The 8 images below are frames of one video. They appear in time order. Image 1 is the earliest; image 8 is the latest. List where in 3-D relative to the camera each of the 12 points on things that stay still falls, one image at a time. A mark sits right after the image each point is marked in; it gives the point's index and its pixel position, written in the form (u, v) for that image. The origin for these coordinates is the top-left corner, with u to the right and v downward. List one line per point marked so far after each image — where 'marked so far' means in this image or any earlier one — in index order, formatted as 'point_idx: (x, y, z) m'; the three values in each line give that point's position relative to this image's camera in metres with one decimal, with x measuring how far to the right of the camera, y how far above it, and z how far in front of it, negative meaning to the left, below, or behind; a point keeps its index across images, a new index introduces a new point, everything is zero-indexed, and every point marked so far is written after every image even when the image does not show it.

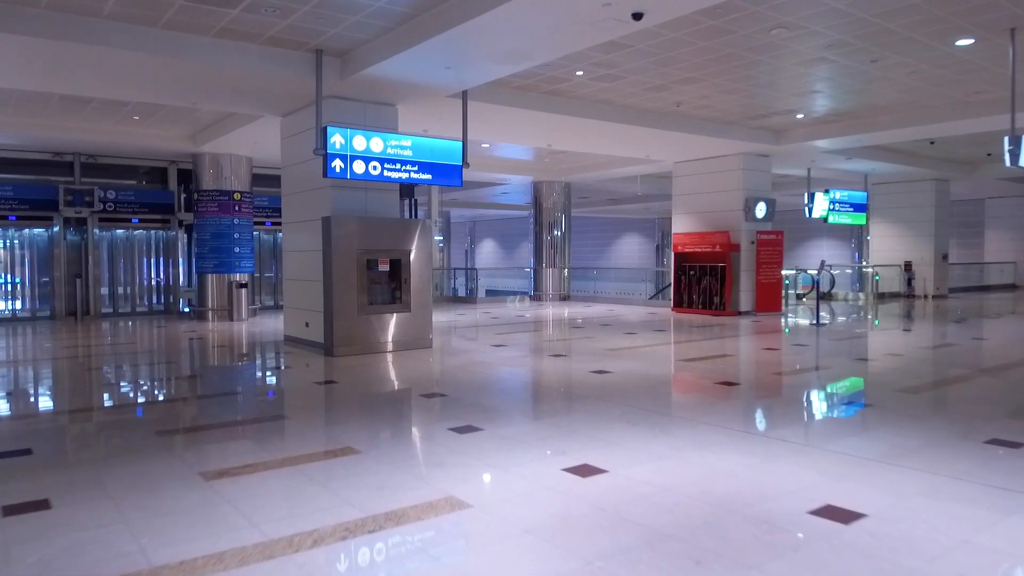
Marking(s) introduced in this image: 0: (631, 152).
0: (+2.1, +2.4, +13.0) m
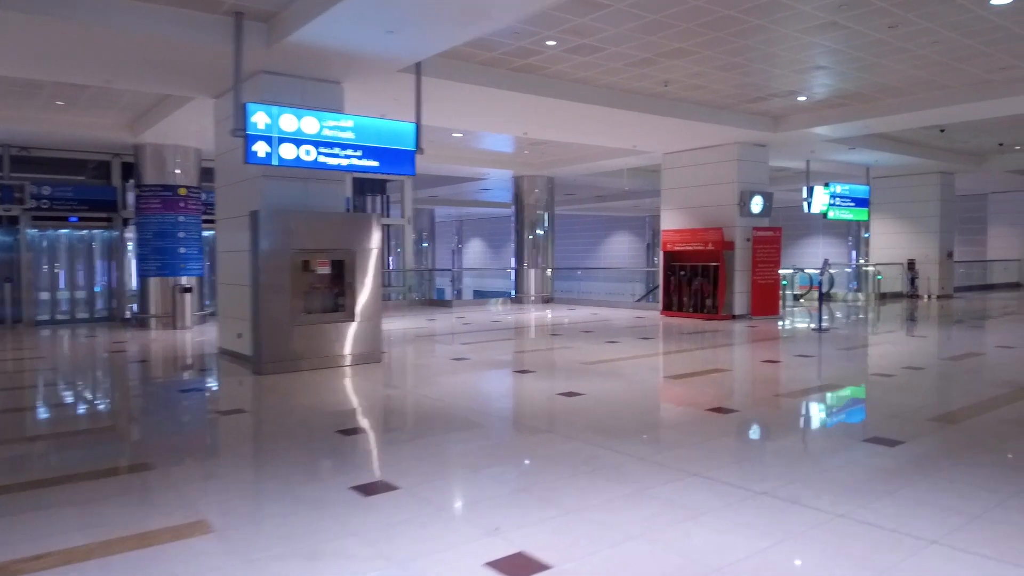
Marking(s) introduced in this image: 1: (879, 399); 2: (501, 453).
0: (+1.7, +2.3, +11.9) m
1: (+2.9, -0.9, +5.9) m
2: (-0.1, -1.0, +4.5) m
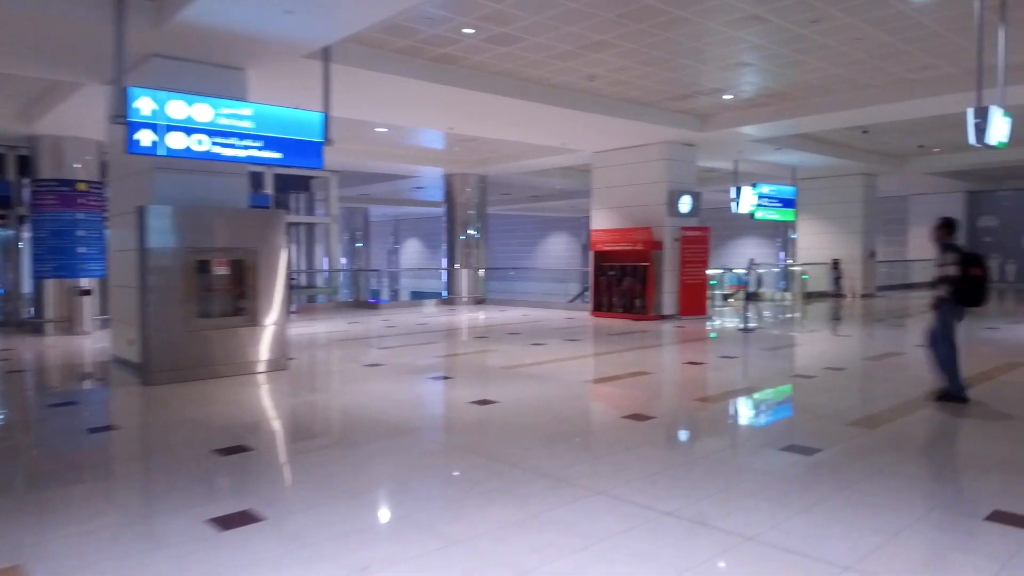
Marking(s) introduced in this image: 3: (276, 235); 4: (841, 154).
0: (+0.5, +2.3, +11.6) m
1: (+2.2, -0.9, +5.7) m
2: (-0.6, -1.0, +4.1) m
3: (-2.3, +0.5, +7.2) m
4: (+6.4, +2.6, +14.3) m
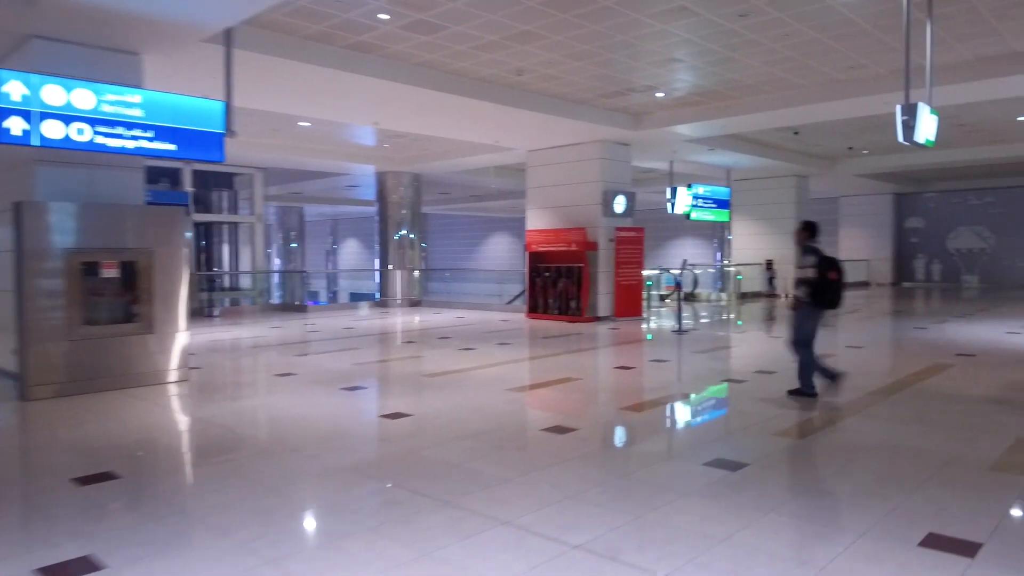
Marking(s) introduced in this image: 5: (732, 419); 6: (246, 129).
0: (-0.6, +2.3, +11.3) m
1: (+1.6, -0.9, +5.5) m
2: (-1.1, -1.0, +3.6) m
3: (-3.0, +0.5, +6.6) m
4: (+5.1, +2.6, +14.4) m
5: (+1.5, -0.9, +5.1) m
6: (-4.0, +2.4, +11.2) m
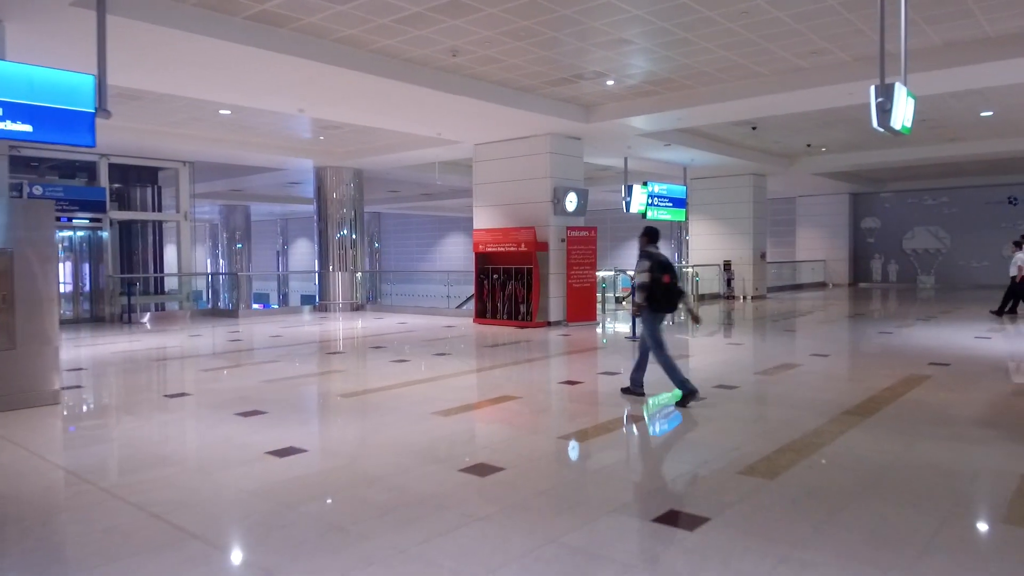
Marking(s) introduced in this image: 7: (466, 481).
0: (-1.4, +2.2, +10.4) m
1: (+1.1, -0.9, +4.8) m
2: (-1.5, -1.1, +2.8) m
3: (-3.5, +0.4, +5.6) m
4: (+4.1, +2.5, +13.9) m
5: (+1.0, -0.9, +4.3) m
6: (-4.8, +2.4, +10.2) m
7: (-0.2, -1.0, +3.7) m
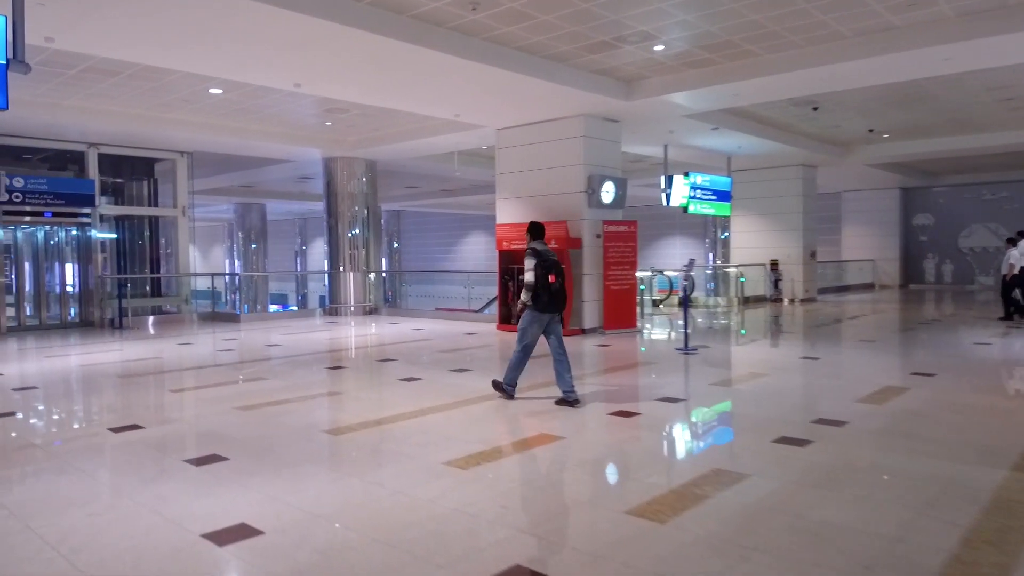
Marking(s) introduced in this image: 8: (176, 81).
0: (-1.0, +2.2, +9.2) m
1: (+1.3, -1.0, +3.5) m
2: (-1.4, -1.1, +1.5) m
3: (-3.3, +0.4, +4.5) m
4: (+4.6, +2.5, +12.4) m
5: (+1.2, -1.0, +3.0) m
6: (-4.4, +2.3, +9.0) m
7: (-0.1, -1.0, +2.5) m
8: (-3.8, +2.3, +8.3) m
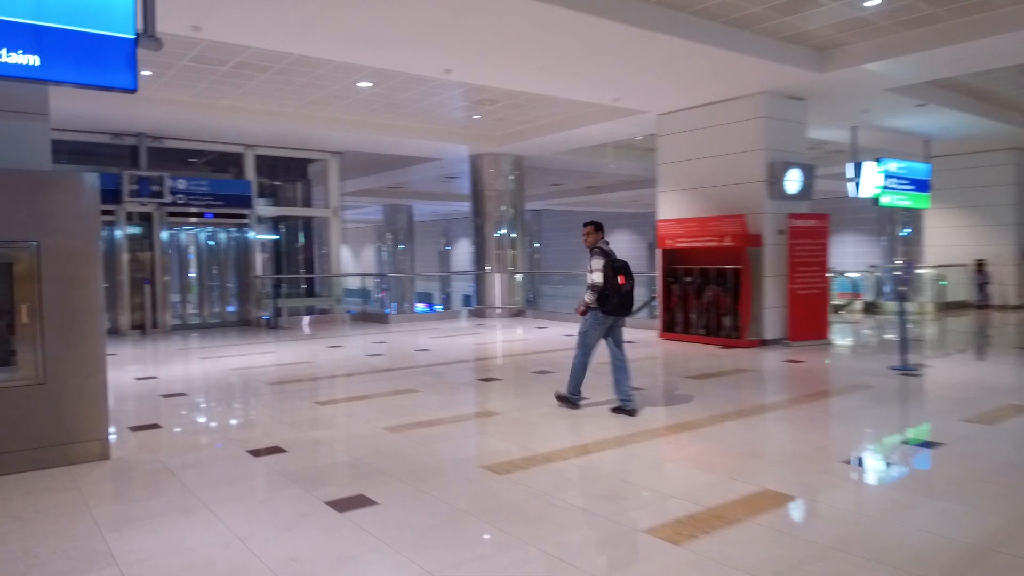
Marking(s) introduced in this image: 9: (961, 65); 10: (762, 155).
0: (+0.9, +2.2, +8.3) m
1: (+2.1, -1.0, +2.3) m
2: (-0.9, -1.1, +0.9) m
3: (-2.3, +0.4, +4.1) m
4: (+6.9, +2.4, +10.5) m
5: (+1.9, -1.0, +1.9) m
6: (-2.5, +2.3, +8.8) m
7: (+0.5, -1.1, +1.5) m
8: (-2.0, +2.3, +7.9) m
9: (+4.6, +2.3, +7.7) m
10: (+2.8, +1.5, +8.3) m
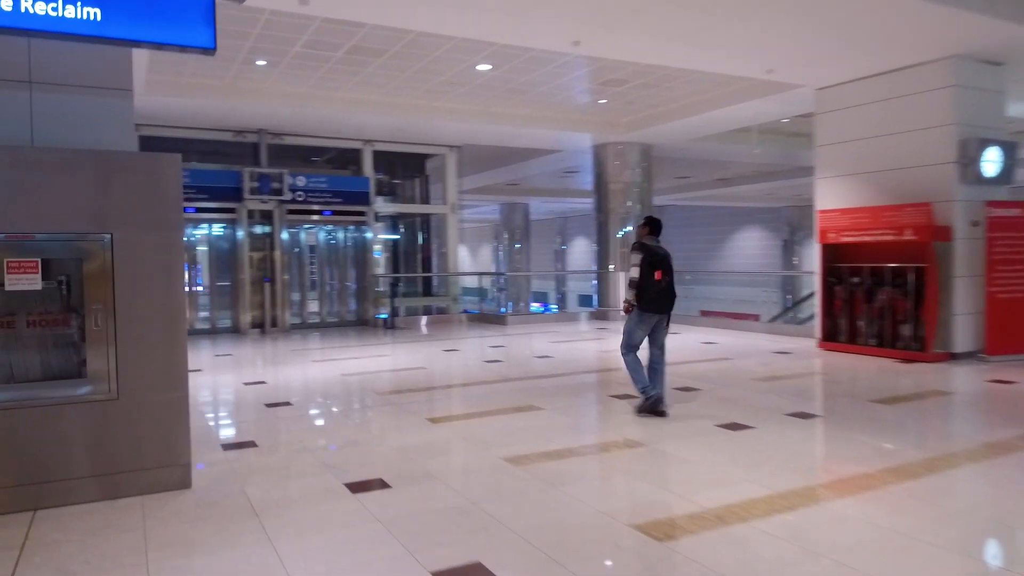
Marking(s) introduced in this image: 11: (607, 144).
0: (+2.2, +2.2, +7.3) m
1: (+2.4, -1.0, +1.1) m
2: (-0.7, -1.1, +0.2) m
3: (-1.6, +0.4, +3.6) m
4: (+8.5, +2.4, +8.5) m
5: (+2.2, -1.0, +0.7) m
6: (-1.1, +2.3, +8.3) m
7: (+0.8, -1.1, +0.6) m
8: (-0.7, +2.3, +7.3) m
9: (+5.8, +2.3, +6.1) m
10: (+4.1, +1.4, +7.0) m
11: (+1.6, +2.4, +12.6) m
